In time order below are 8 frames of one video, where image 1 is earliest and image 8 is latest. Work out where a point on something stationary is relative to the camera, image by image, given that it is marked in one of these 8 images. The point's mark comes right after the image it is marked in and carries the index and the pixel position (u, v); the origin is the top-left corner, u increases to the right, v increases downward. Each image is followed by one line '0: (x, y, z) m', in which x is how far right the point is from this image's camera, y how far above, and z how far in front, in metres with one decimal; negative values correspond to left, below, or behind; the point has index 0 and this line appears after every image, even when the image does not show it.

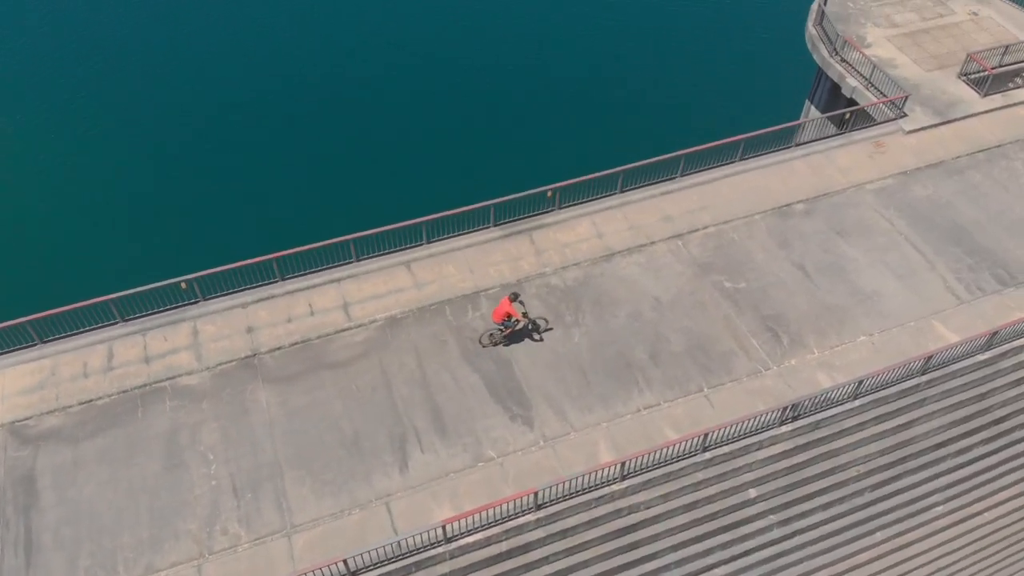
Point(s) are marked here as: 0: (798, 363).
0: (+6.7, -1.7, +18.1) m
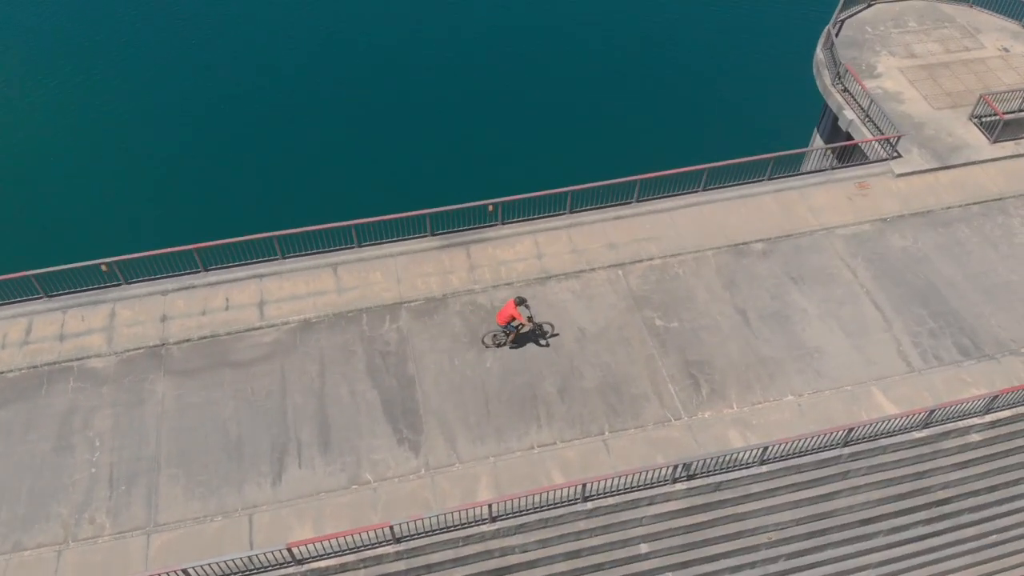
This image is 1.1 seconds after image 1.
0: (+4.4, -2.8, +16.9) m
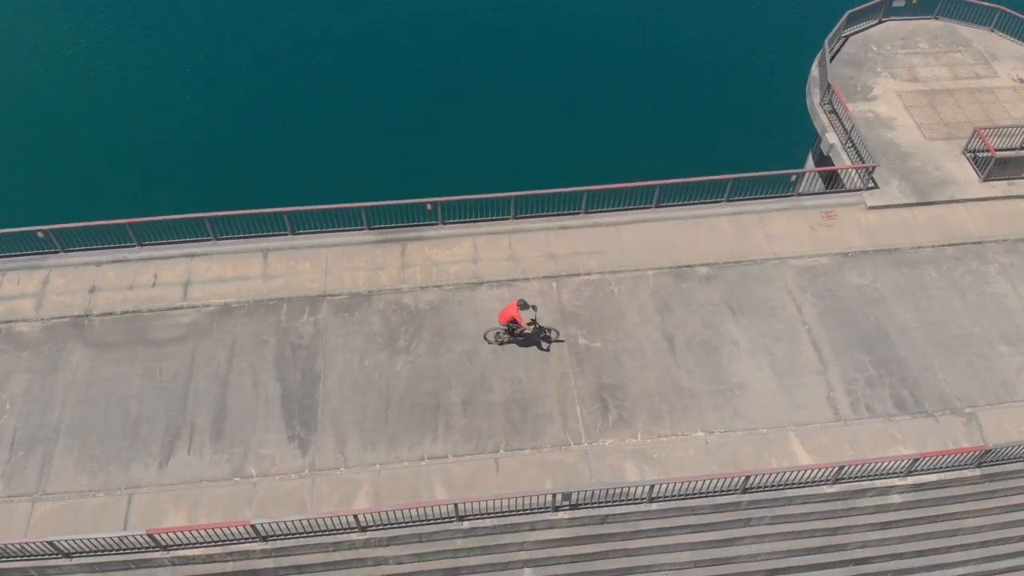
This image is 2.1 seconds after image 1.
0: (+2.1, -3.3, +16.2) m
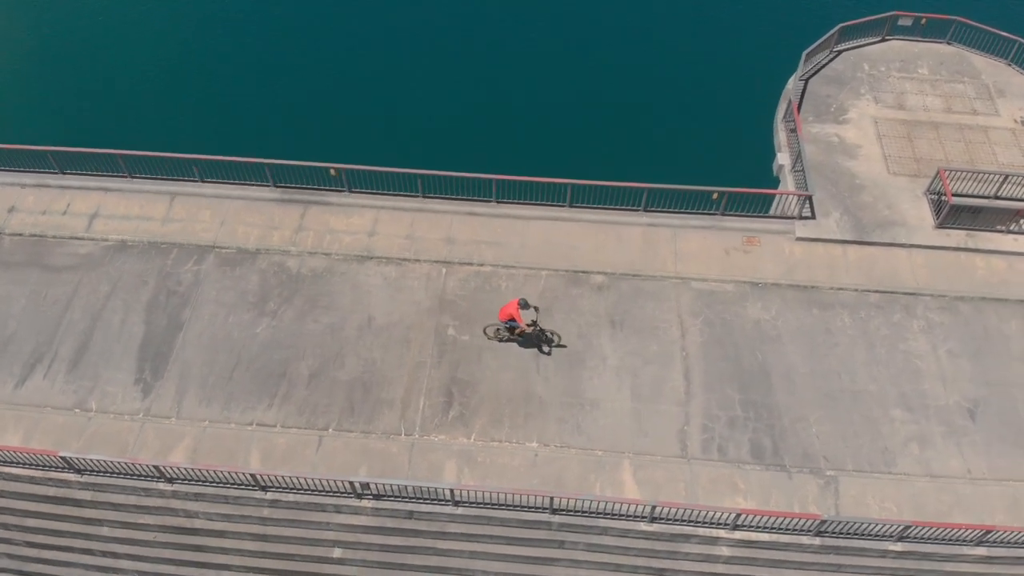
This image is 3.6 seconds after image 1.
0: (-1.4, -3.1, +15.7) m
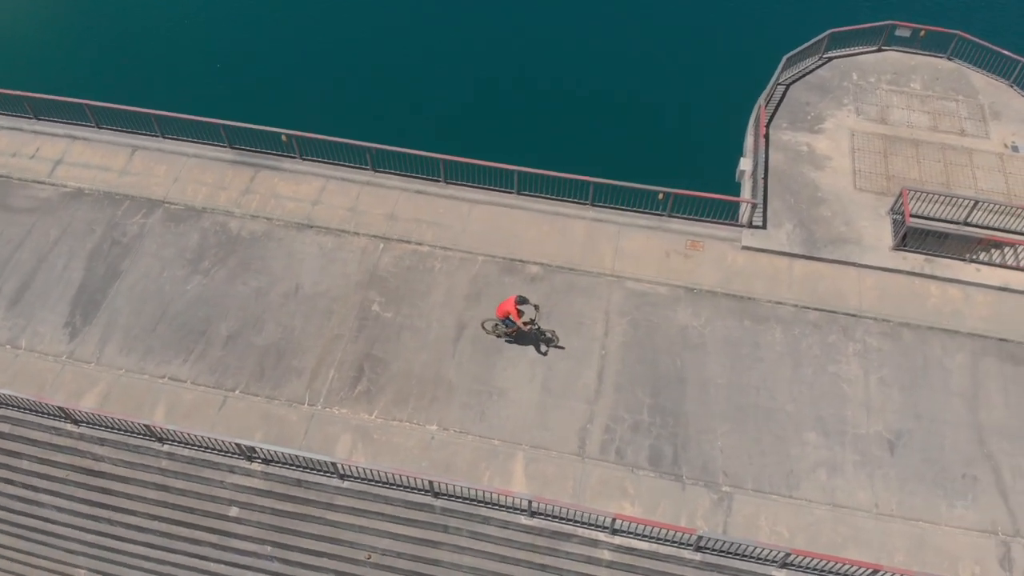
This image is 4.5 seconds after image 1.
0: (-3.5, -2.6, +15.8) m
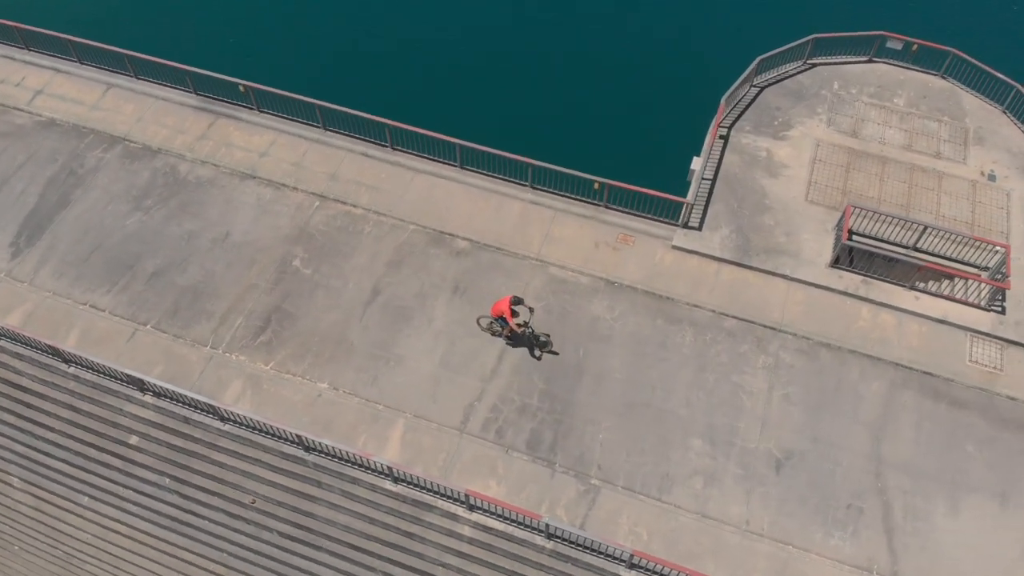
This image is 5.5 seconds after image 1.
0: (-5.7, -1.5, +16.2) m
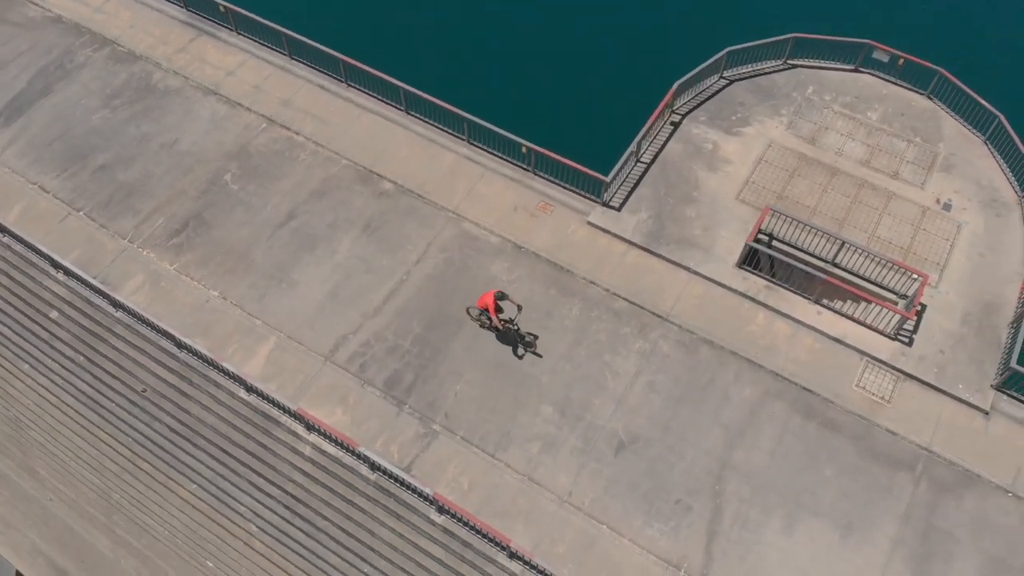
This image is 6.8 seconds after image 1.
0: (-8.0, +0.7, +17.2) m
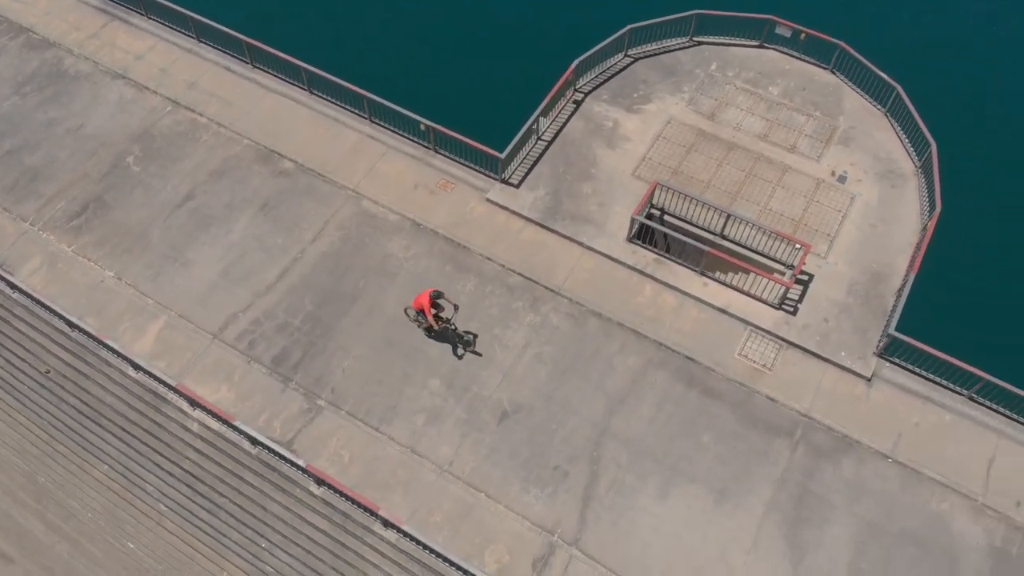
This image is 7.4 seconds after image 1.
0: (-10.3, +1.1, +17.3) m
